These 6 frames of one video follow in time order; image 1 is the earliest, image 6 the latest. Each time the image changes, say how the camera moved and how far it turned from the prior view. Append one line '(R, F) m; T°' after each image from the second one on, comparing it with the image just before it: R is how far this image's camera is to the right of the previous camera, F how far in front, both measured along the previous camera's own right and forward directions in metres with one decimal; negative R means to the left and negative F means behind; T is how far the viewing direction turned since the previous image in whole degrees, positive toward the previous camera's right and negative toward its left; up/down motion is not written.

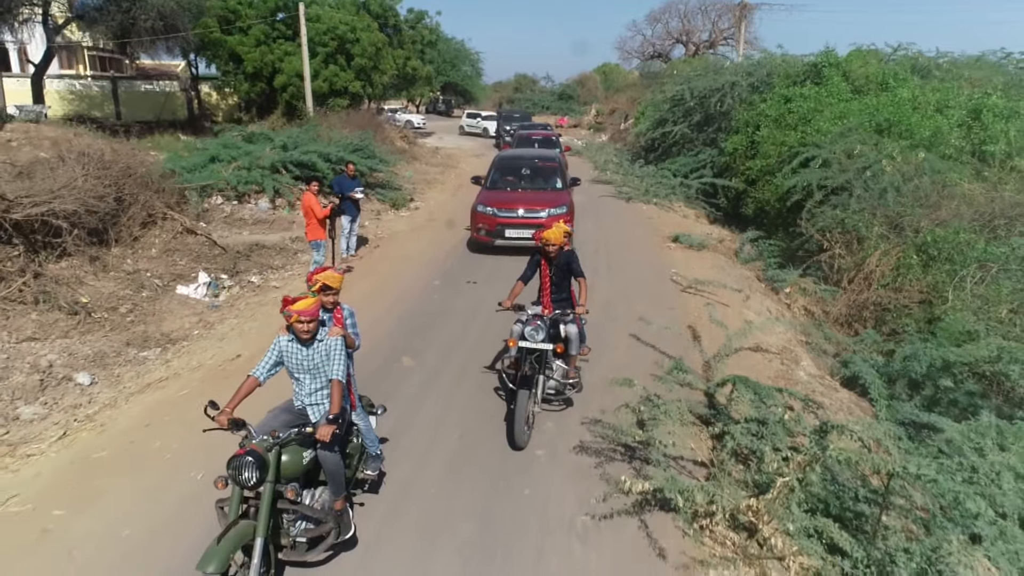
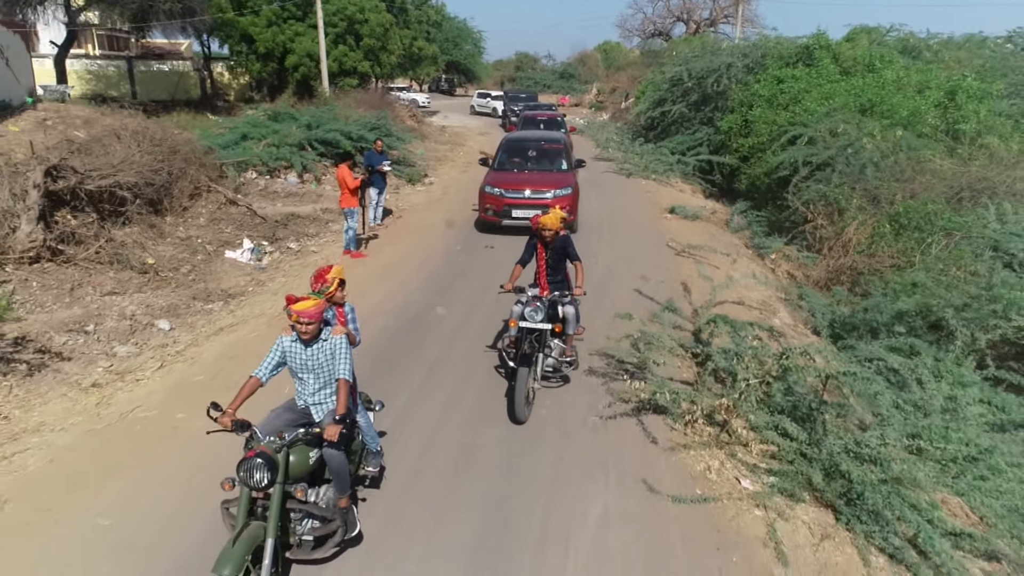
(-0.2, -1.1) m; 0°
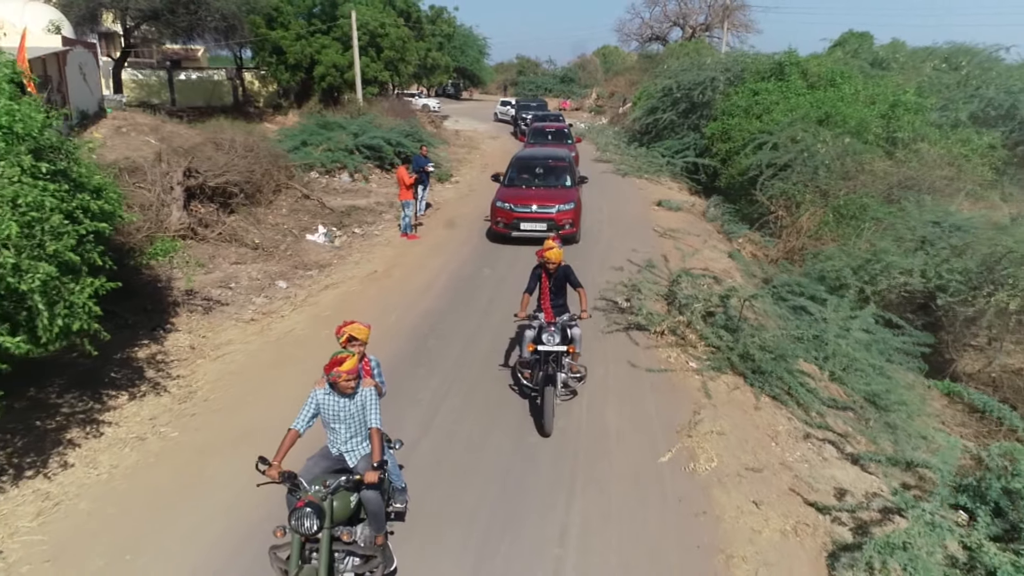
(-0.4, -2.7) m; 0°
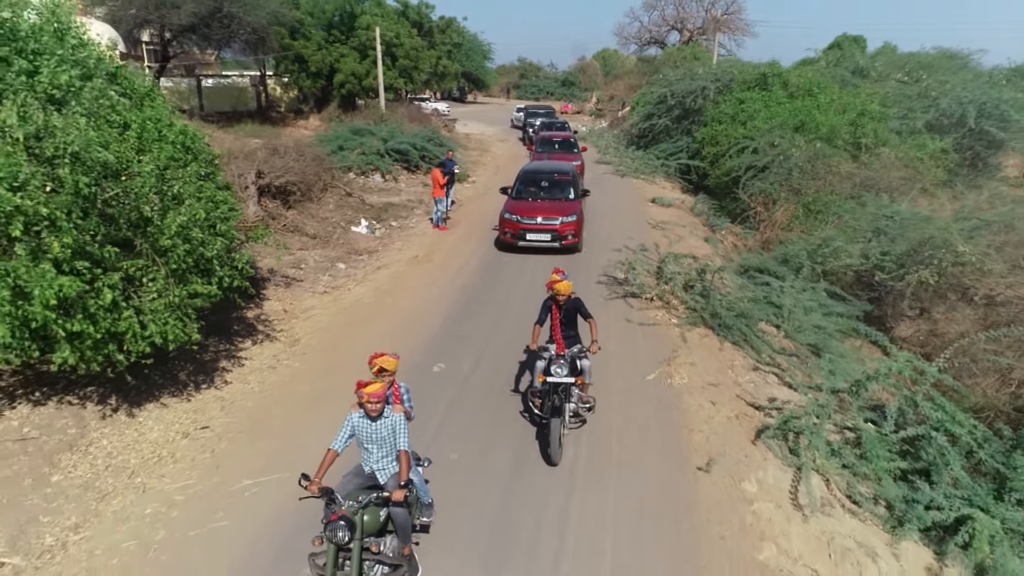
(-0.3, -2.2) m; 0°
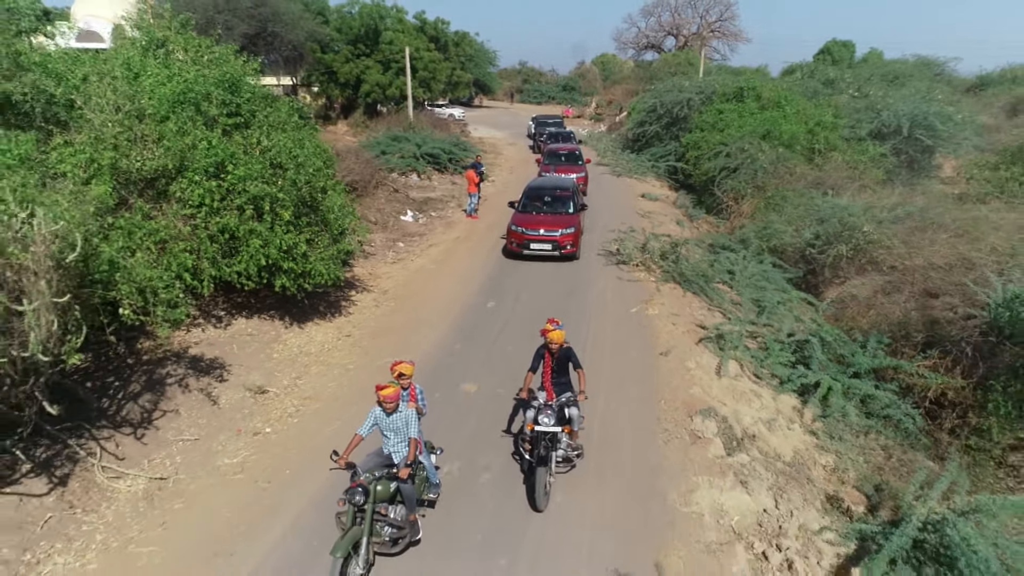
(-0.5, -3.6) m; 0°
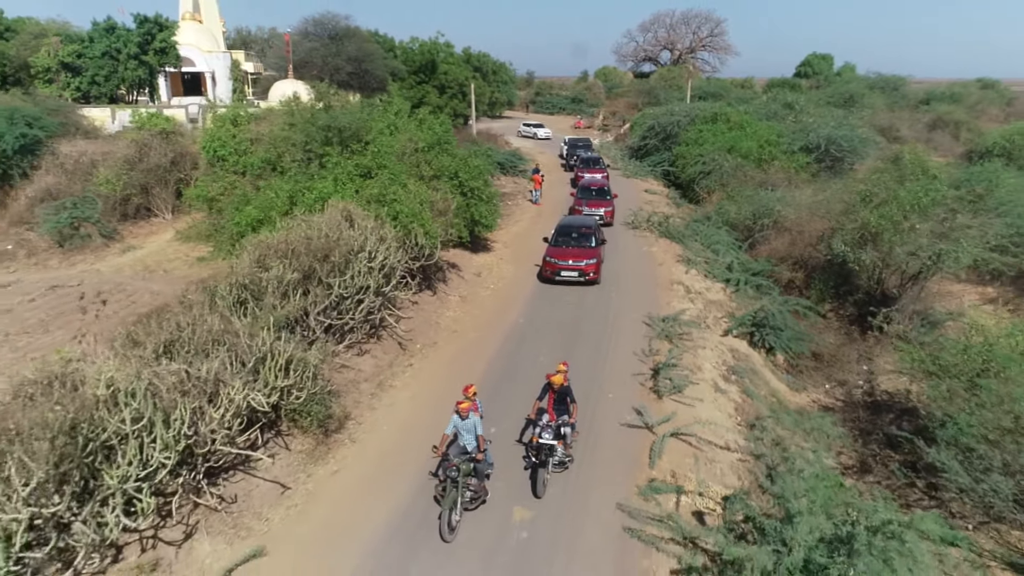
(-2.1, -9.8) m; 0°
